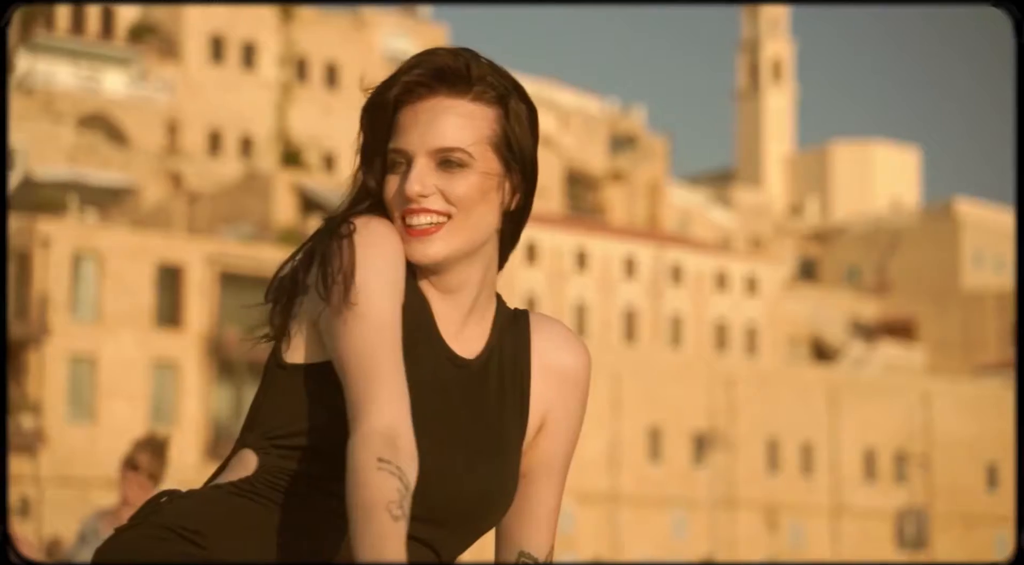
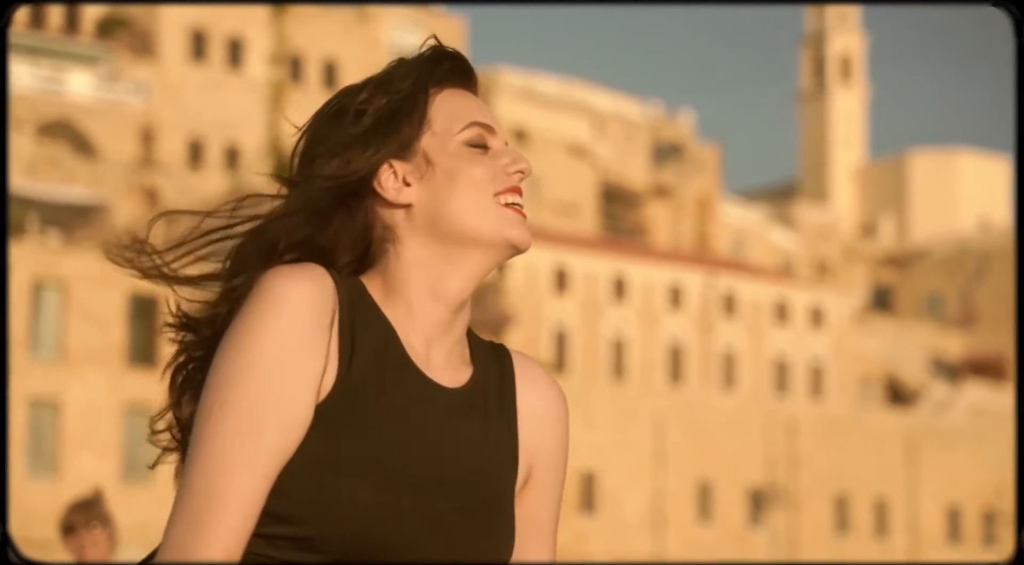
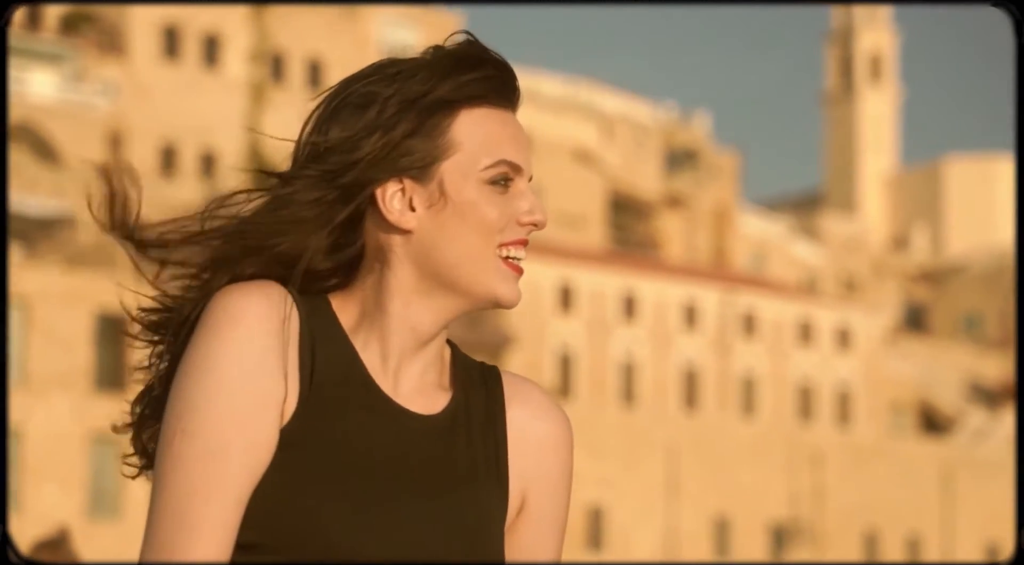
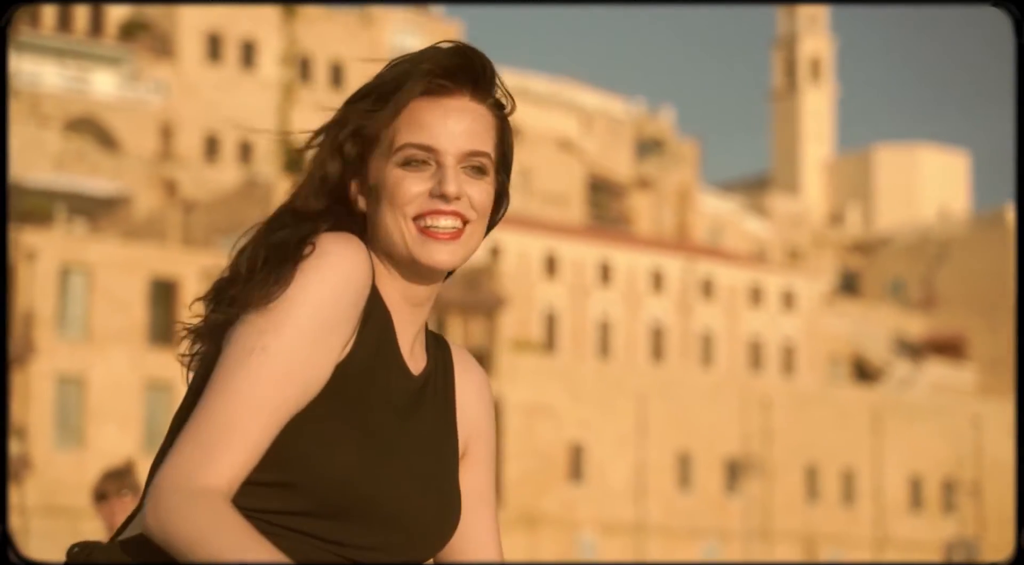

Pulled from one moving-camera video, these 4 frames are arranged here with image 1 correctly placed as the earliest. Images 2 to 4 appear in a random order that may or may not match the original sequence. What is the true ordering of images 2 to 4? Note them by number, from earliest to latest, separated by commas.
4, 2, 3
